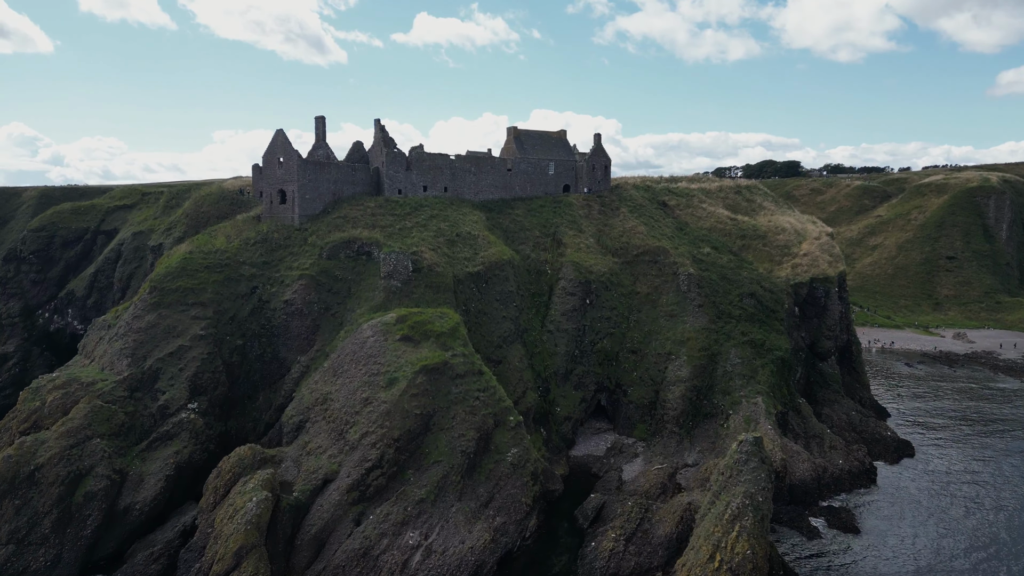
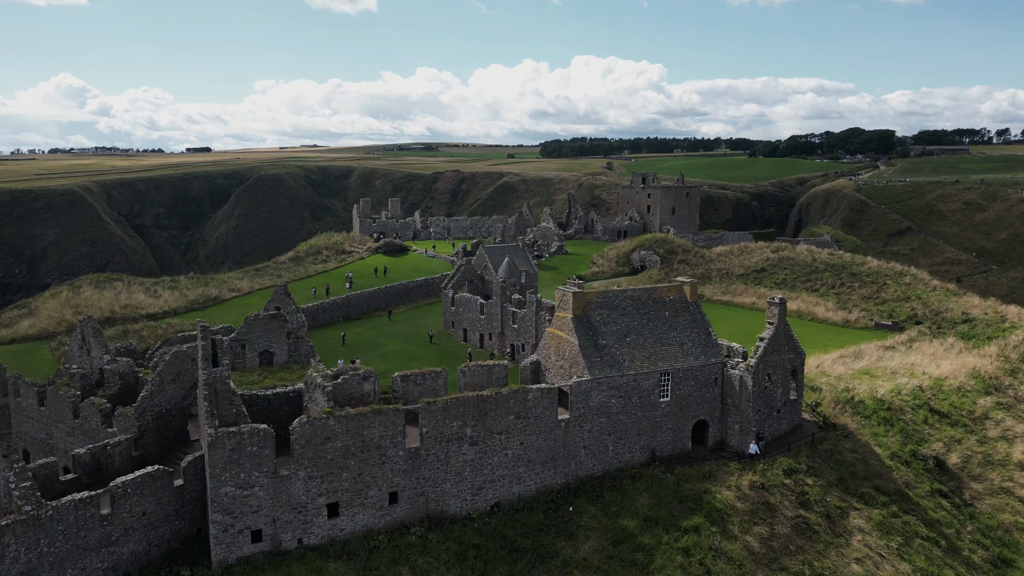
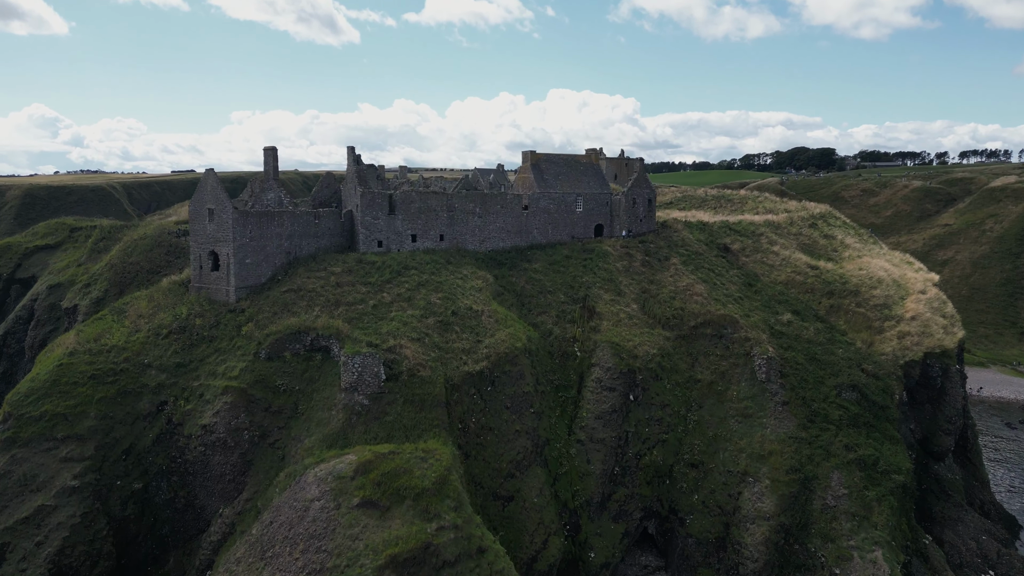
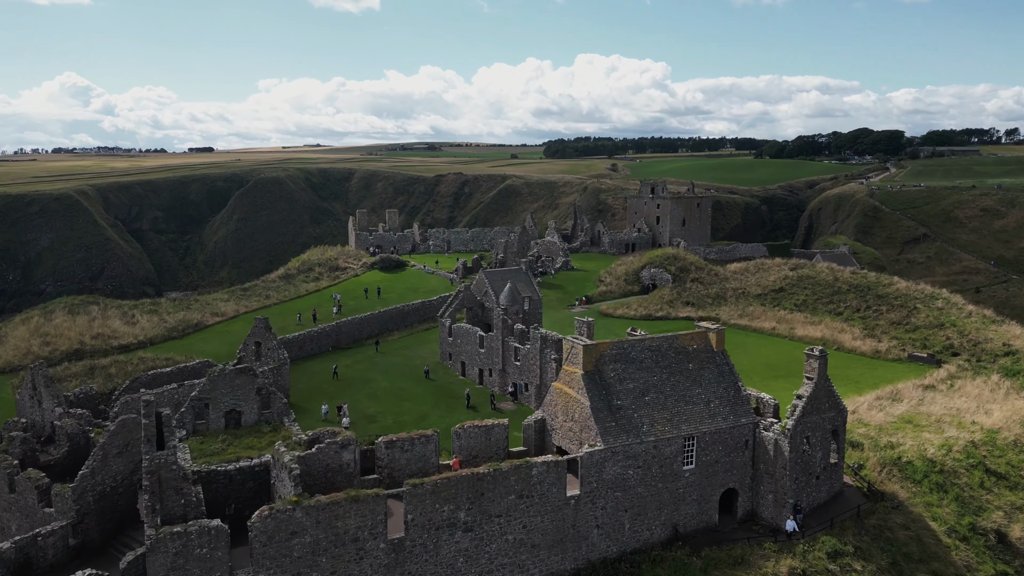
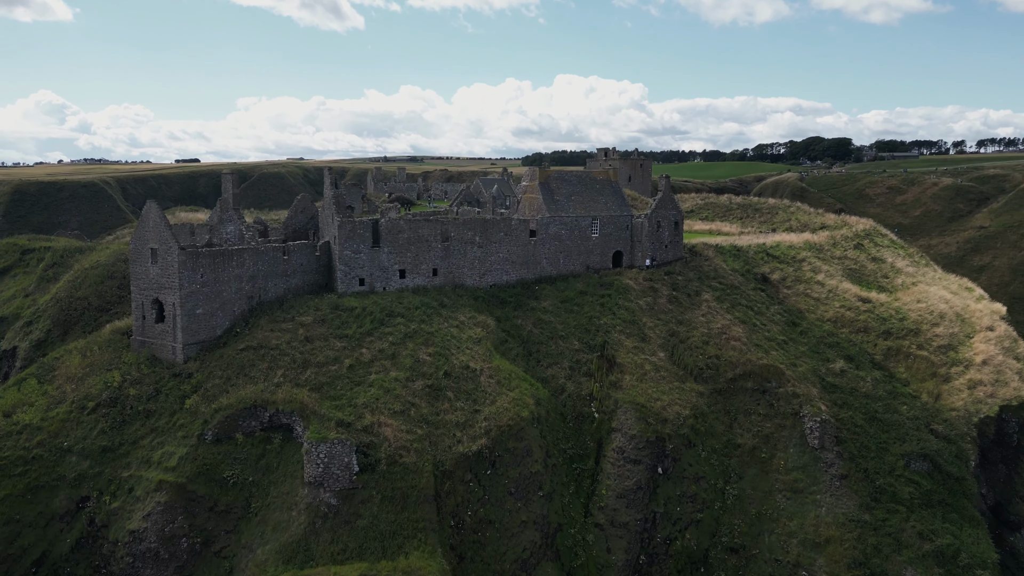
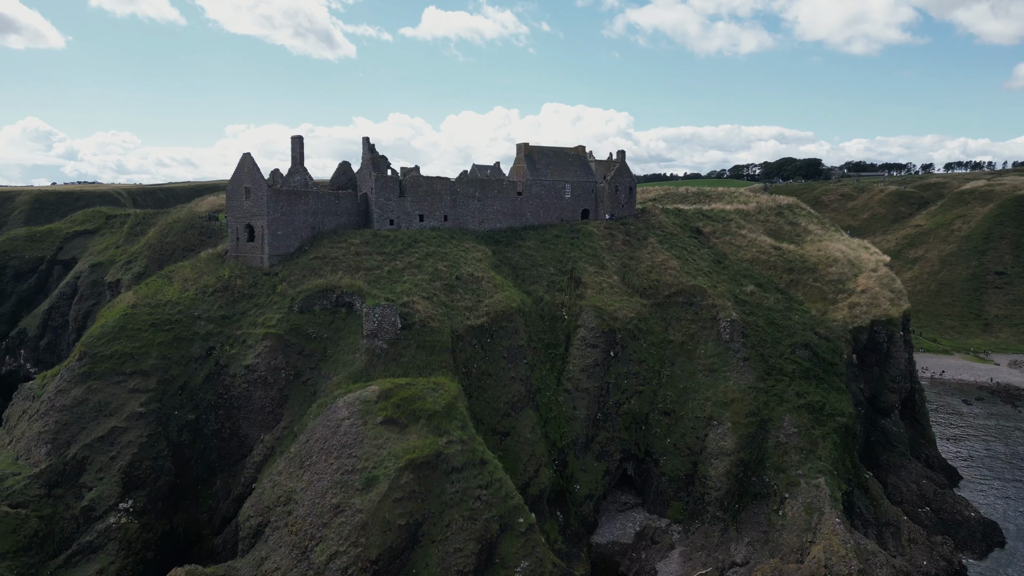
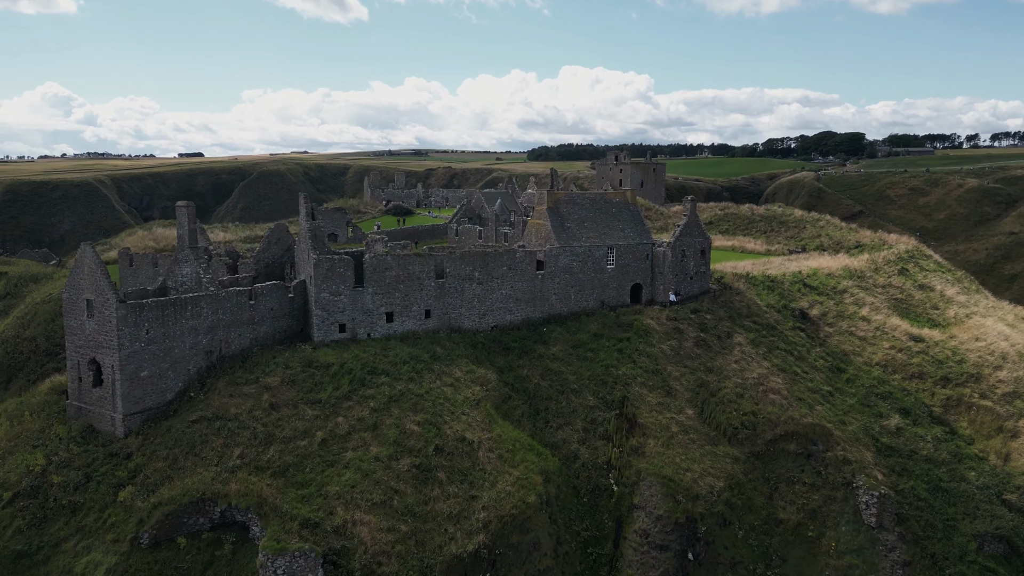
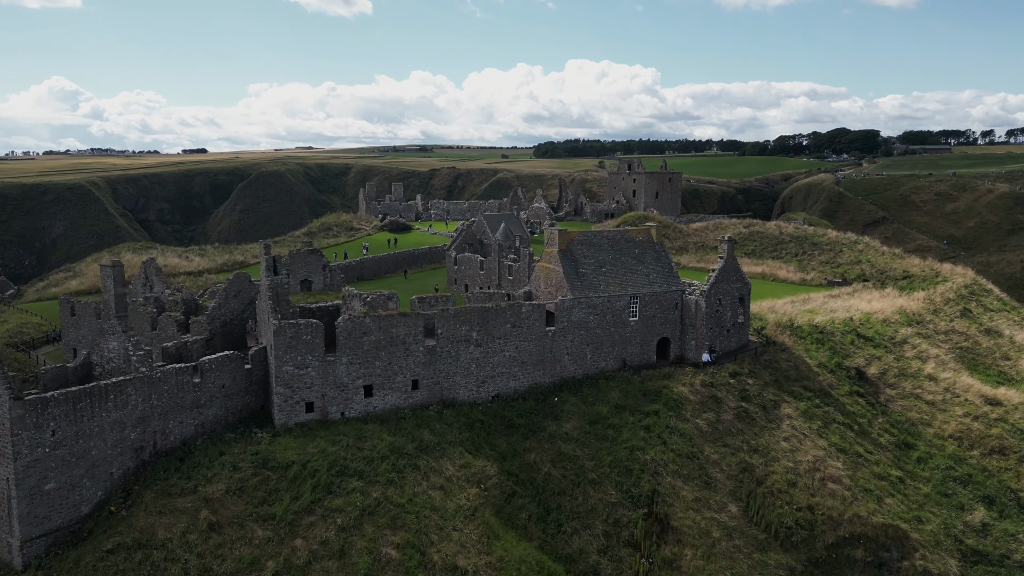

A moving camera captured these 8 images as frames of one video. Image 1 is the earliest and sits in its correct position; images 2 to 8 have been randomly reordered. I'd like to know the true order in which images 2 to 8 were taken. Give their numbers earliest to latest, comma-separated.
6, 3, 5, 7, 8, 2, 4
